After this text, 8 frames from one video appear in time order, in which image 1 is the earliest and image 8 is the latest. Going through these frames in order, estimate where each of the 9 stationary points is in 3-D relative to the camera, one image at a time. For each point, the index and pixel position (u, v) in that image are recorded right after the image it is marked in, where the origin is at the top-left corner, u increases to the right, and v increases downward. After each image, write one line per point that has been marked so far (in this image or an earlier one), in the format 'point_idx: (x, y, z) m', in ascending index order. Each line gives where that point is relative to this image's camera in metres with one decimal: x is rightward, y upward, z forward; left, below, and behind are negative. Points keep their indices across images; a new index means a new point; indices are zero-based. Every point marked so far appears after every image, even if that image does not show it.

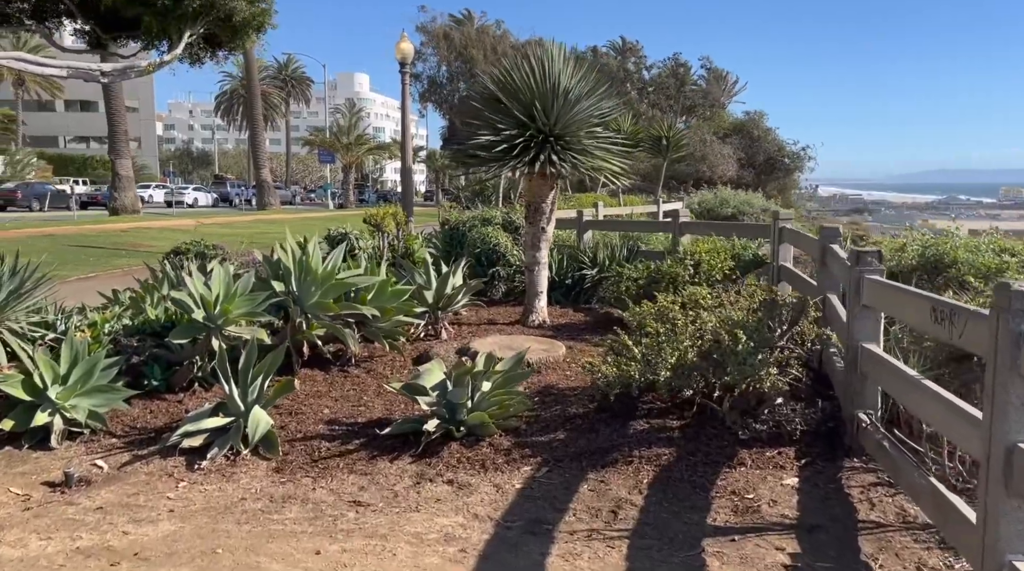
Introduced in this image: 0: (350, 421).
0: (-1.0, -0.9, +5.5) m
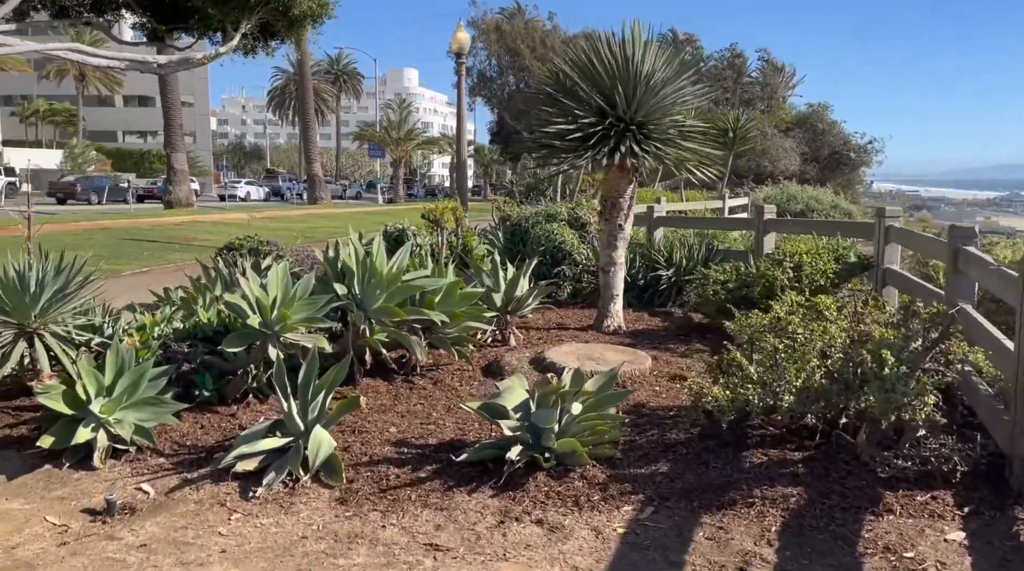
0: (-0.5, -0.9, +5.0) m
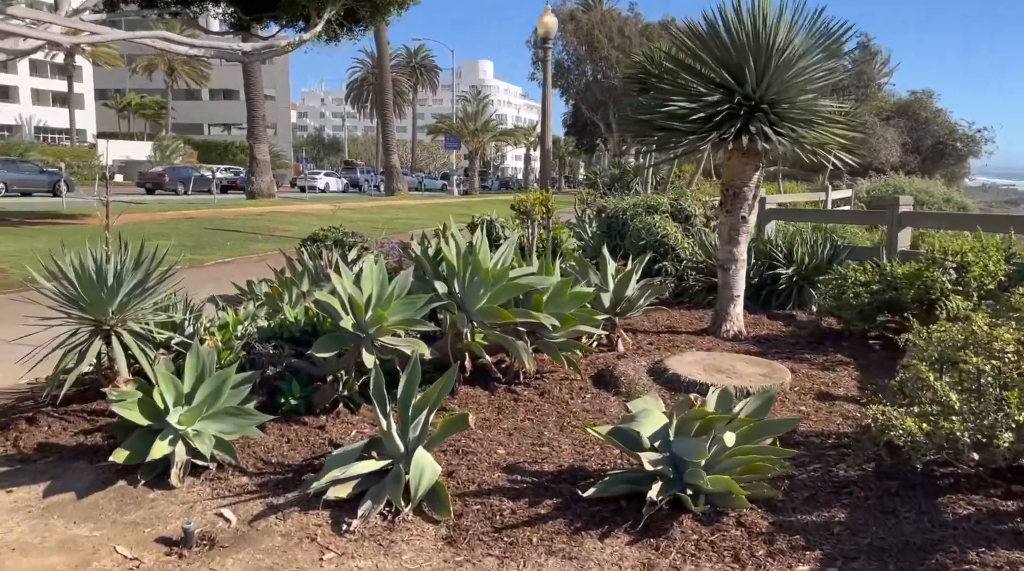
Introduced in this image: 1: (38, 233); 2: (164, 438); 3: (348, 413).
0: (+0.1, -0.9, +4.3) m
1: (-10.5, +1.2, +19.7) m
2: (-1.8, -0.8, +4.6) m
3: (-1.0, -0.8, +5.3) m
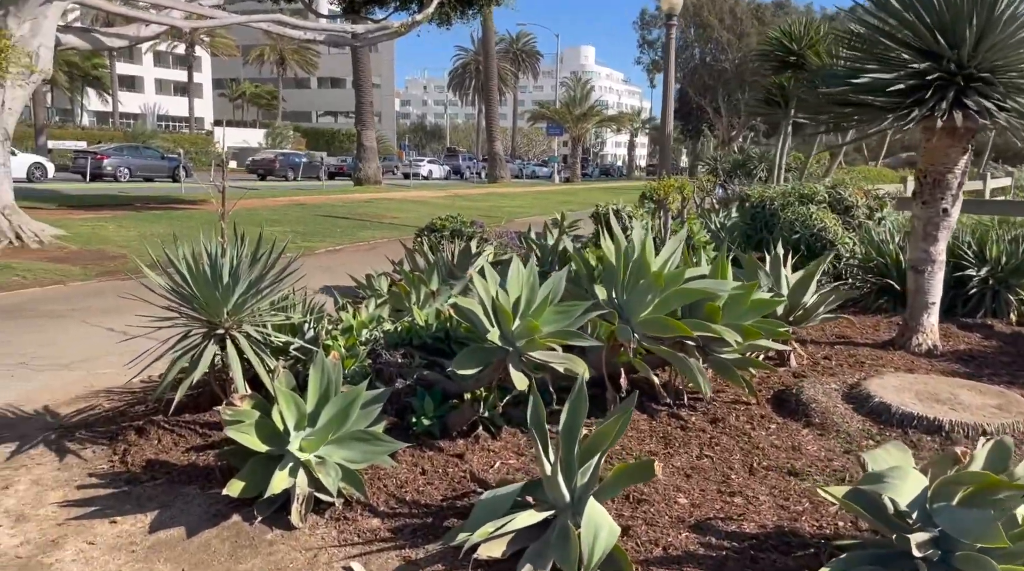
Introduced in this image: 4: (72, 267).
0: (+0.9, -0.9, +3.4) m
1: (-8.0, +1.5, +19.9) m
2: (-1.0, -0.8, +3.9) m
3: (-0.1, -0.8, +4.6) m
4: (-6.6, +0.3, +13.4) m
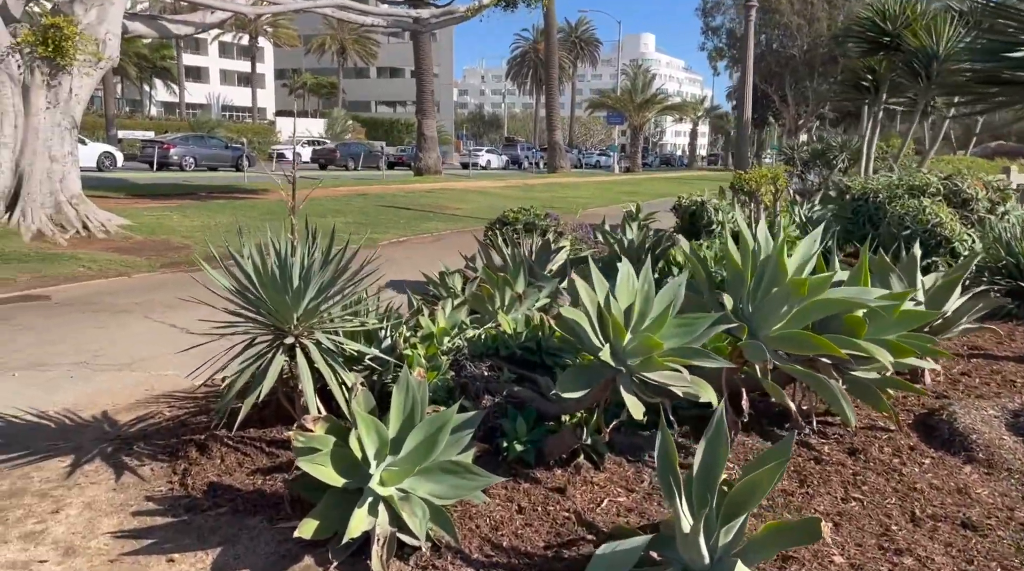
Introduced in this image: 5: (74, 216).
0: (+1.3, -1.0, +2.8) m
1: (-6.5, +1.7, +19.8) m
2: (-0.6, -0.8, +3.4) m
3: (+0.4, -0.8, +4.0) m
4: (-5.6, +0.4, +13.2) m
5: (-7.1, +1.1, +14.3) m
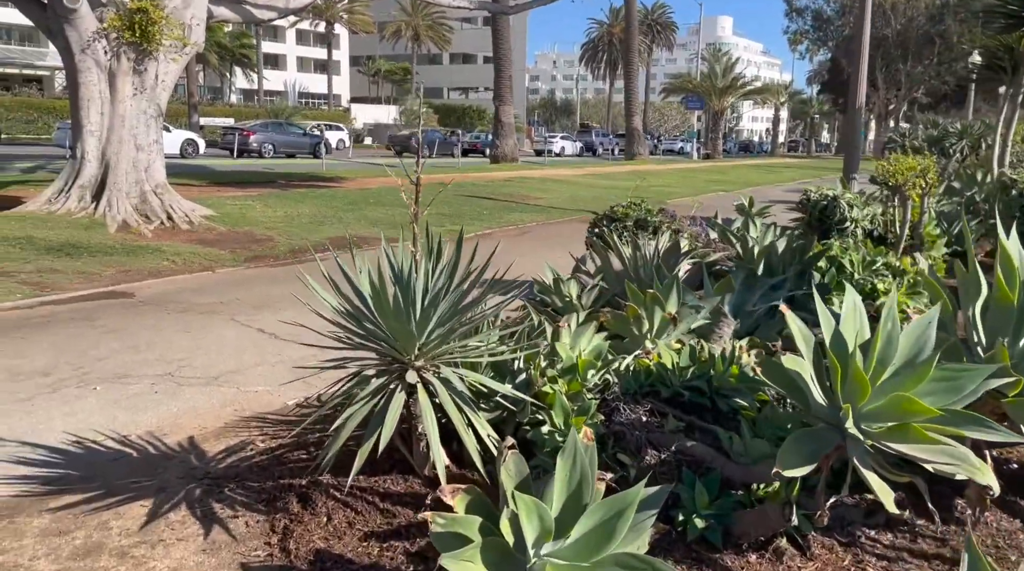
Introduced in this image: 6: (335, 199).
0: (+1.8, -1.1, +1.8) m
1: (-4.5, +1.9, +19.3) m
2: (0.0, -1.0, +2.6) m
3: (+1.0, -0.9, +3.1) m
4: (-4.2, +0.5, +12.7) m
5: (-5.6, +1.3, +14.0) m
6: (-4.0, +1.9, +19.7) m
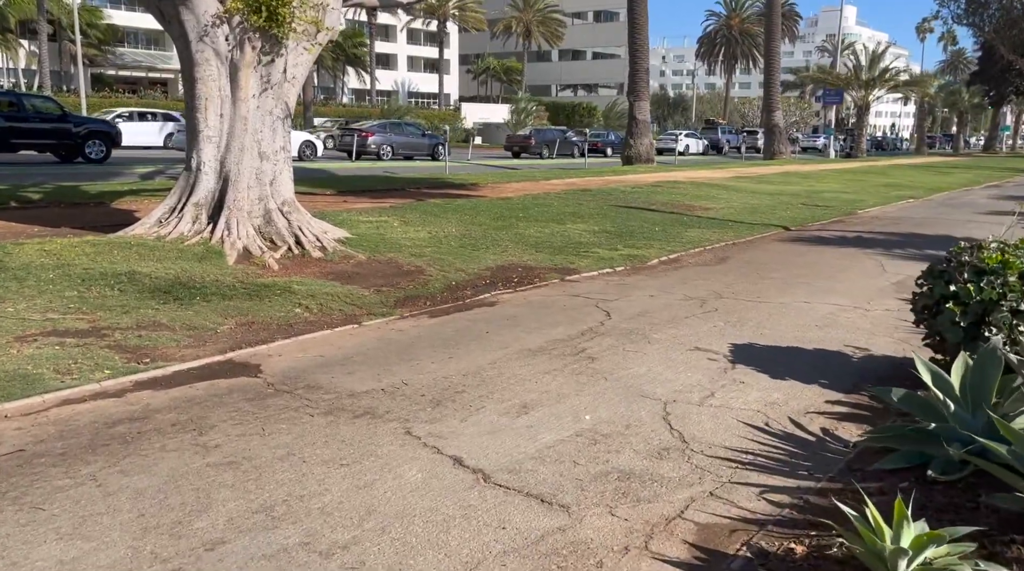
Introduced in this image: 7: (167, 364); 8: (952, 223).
0: (+3.0, -1.8, -1.6) m
1: (-1.2, +1.4, +16.5) m
2: (+1.3, -1.6, -0.6) m
3: (+2.4, -1.6, -0.2) m
4: (-1.7, -0.1, +9.9) m
5: (-2.9, +0.7, +11.4) m
6: (-0.6, +1.4, +16.9) m
7: (-2.7, -0.6, +6.9) m
8: (+9.6, +1.4, +19.4) m
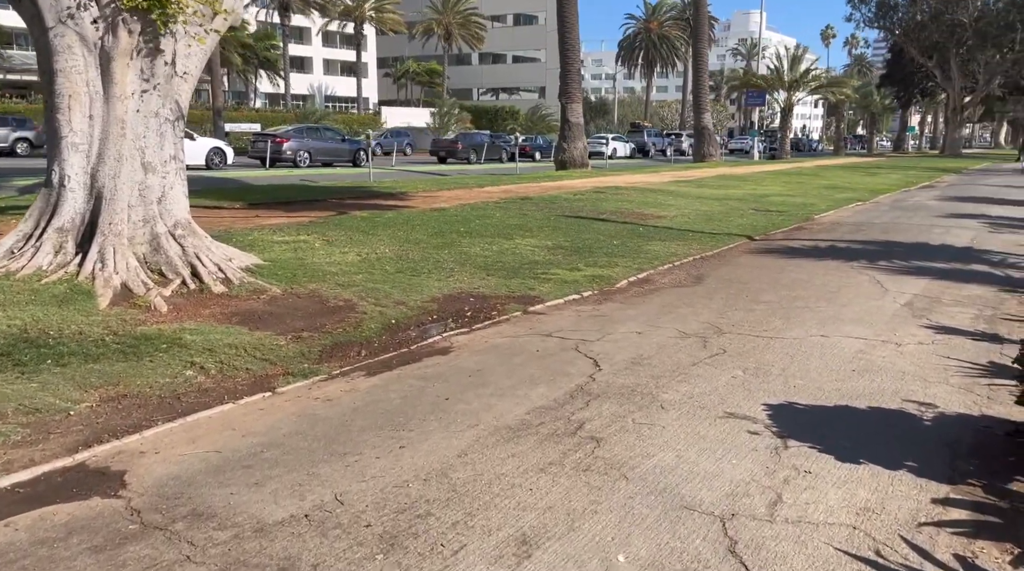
0: (+3.6, -2.0, -3.3) m
1: (-2.2, +0.9, +14.4) m
2: (+1.9, -1.8, -2.5) m
3: (+2.9, -1.8, -1.9) m
4: (-2.0, -0.4, +7.8) m
5: (-3.4, +0.3, +9.1) m
6: (-1.6, +1.0, +14.8) m
7: (-2.8, -1.0, +4.7) m
8: (+8.4, +1.2, +18.2) m
